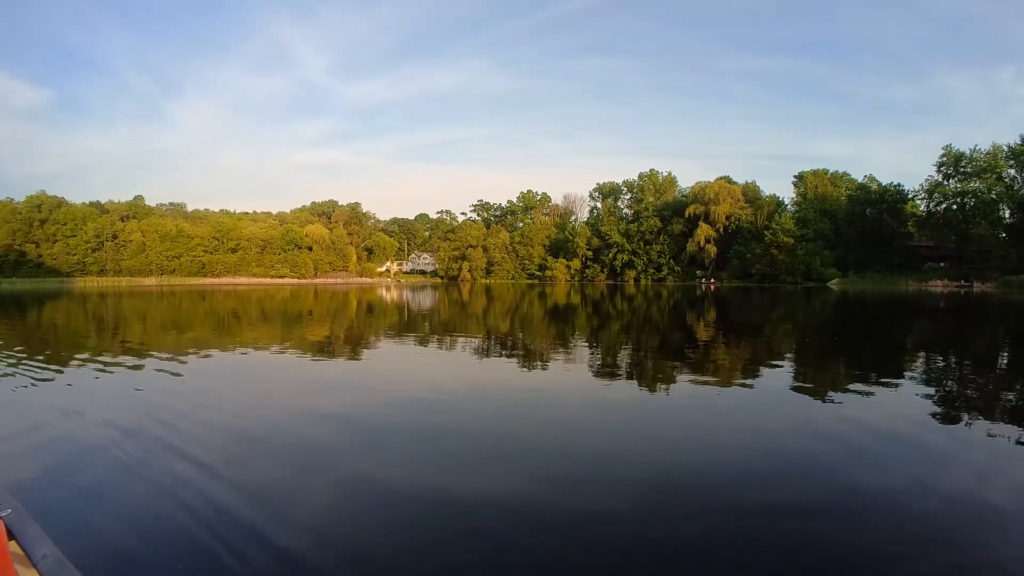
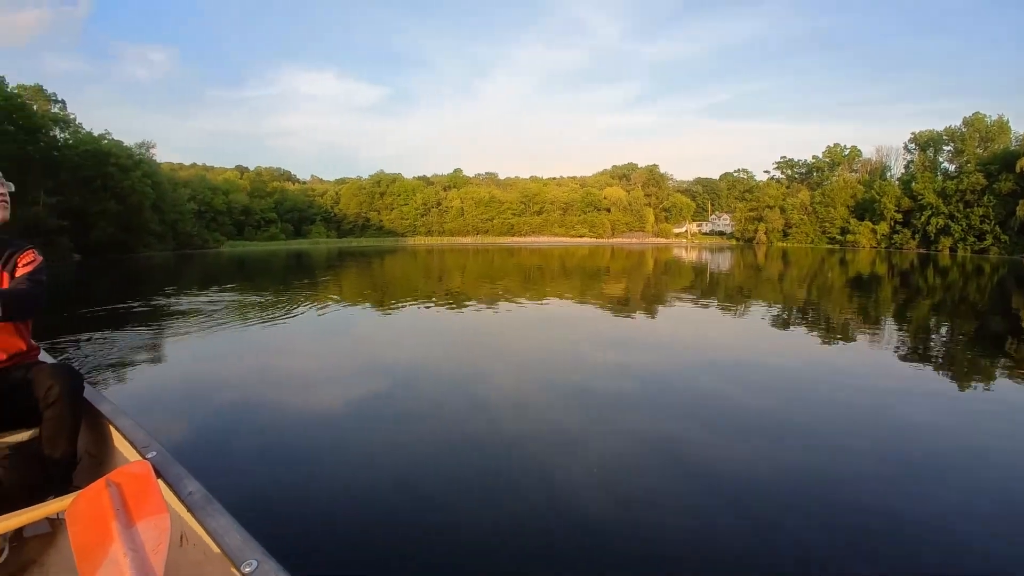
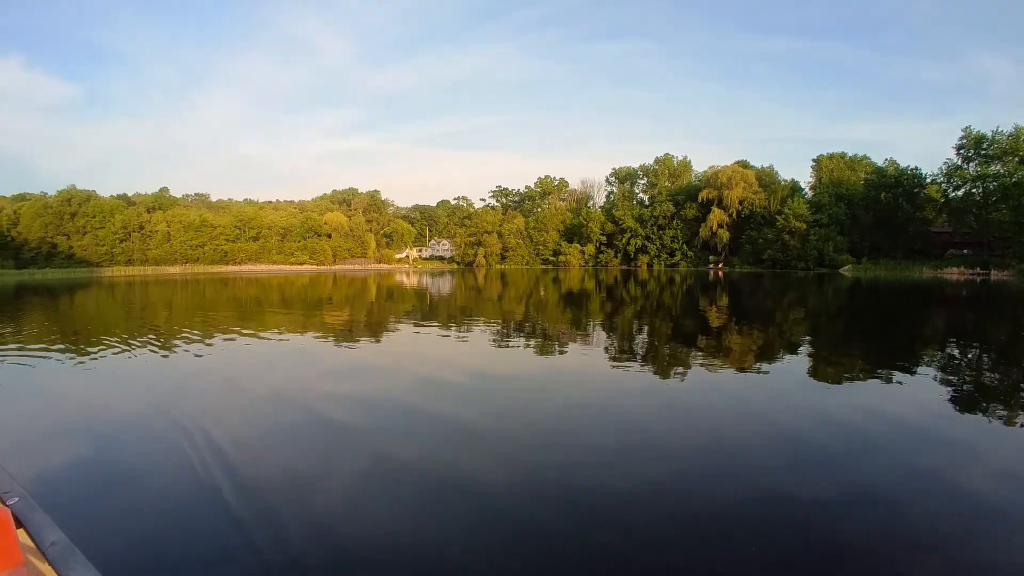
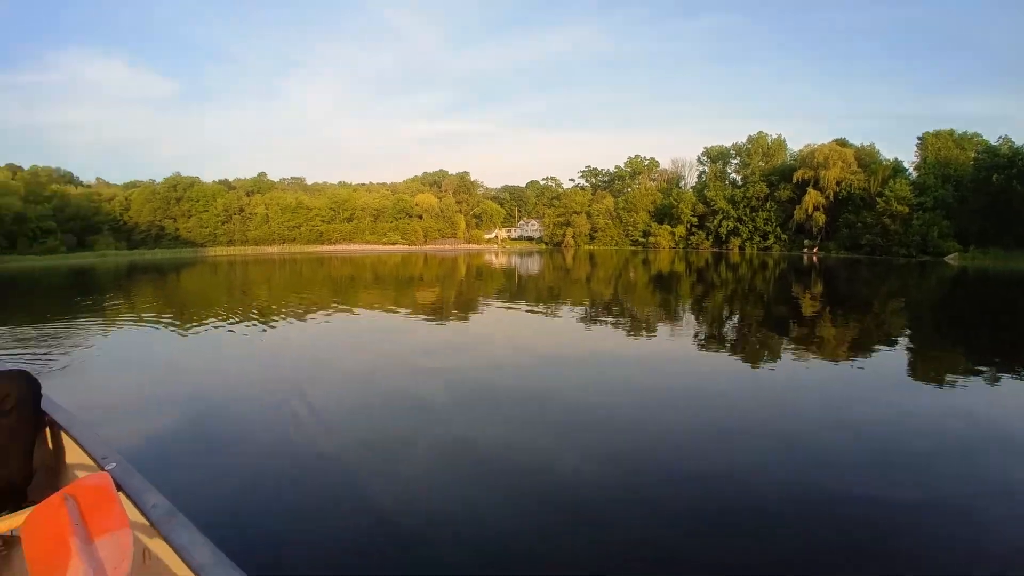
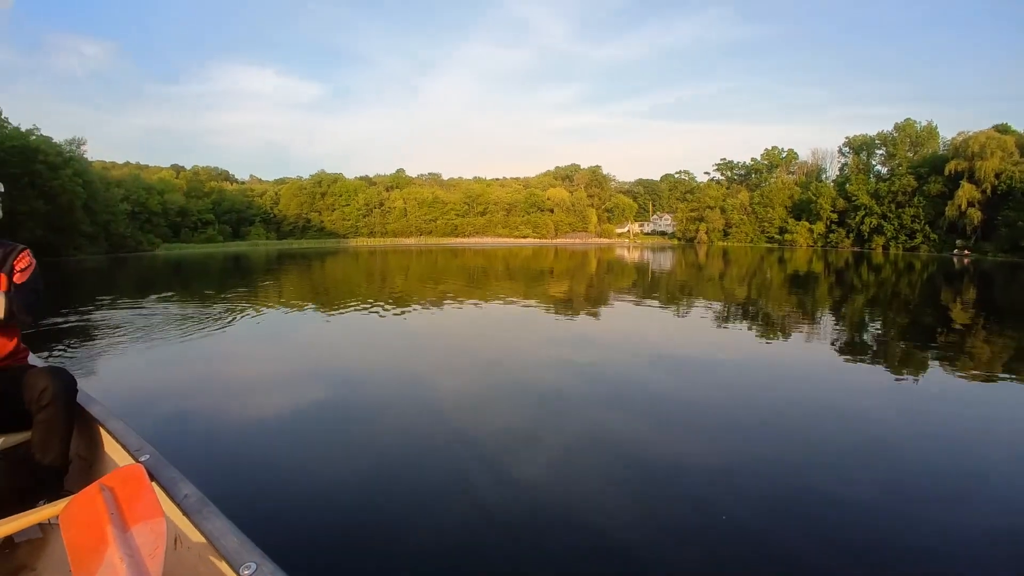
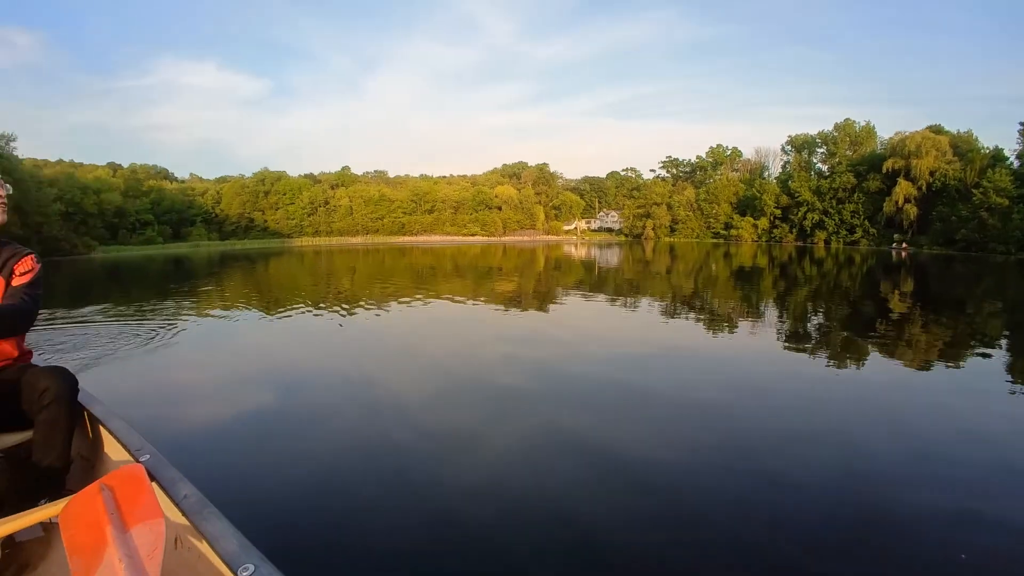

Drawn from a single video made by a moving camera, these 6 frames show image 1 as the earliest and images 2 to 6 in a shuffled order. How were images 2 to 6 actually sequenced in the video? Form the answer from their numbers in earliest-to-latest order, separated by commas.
3, 4, 6, 5, 2
